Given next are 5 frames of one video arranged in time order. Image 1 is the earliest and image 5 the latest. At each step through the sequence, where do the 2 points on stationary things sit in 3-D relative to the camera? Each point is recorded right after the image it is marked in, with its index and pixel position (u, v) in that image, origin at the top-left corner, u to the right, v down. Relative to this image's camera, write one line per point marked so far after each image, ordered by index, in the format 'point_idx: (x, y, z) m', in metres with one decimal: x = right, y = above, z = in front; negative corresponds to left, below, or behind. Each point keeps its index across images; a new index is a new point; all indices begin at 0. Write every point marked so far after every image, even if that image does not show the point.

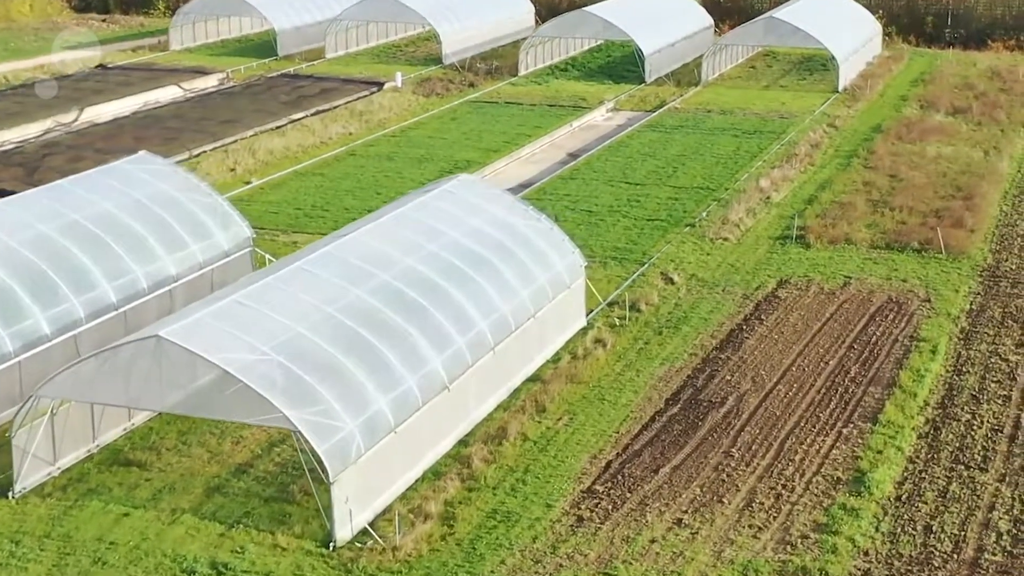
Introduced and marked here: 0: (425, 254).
0: (-0.7, +0.3, +13.1) m
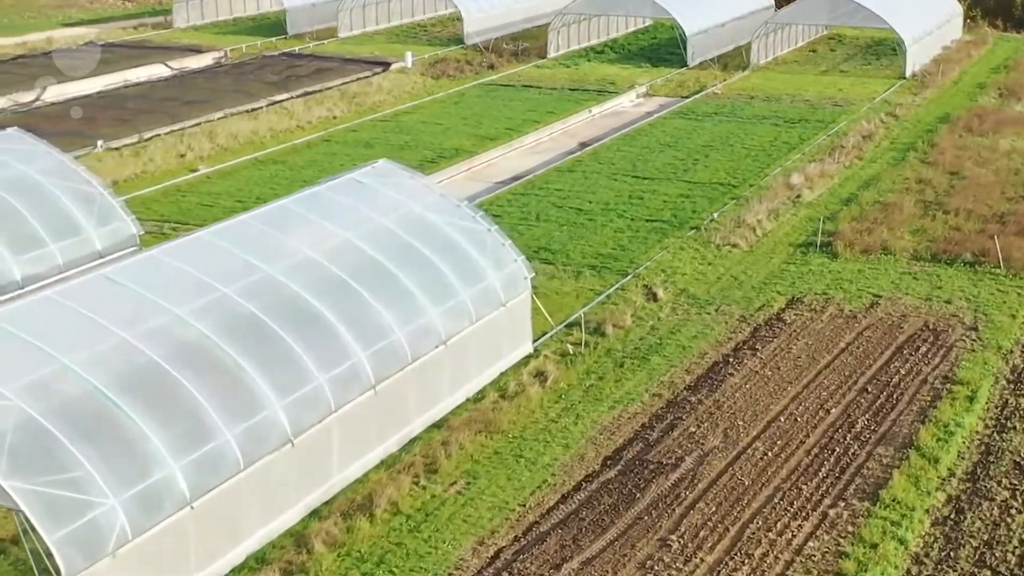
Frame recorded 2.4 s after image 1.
0: (-1.3, +0.2, +10.1) m
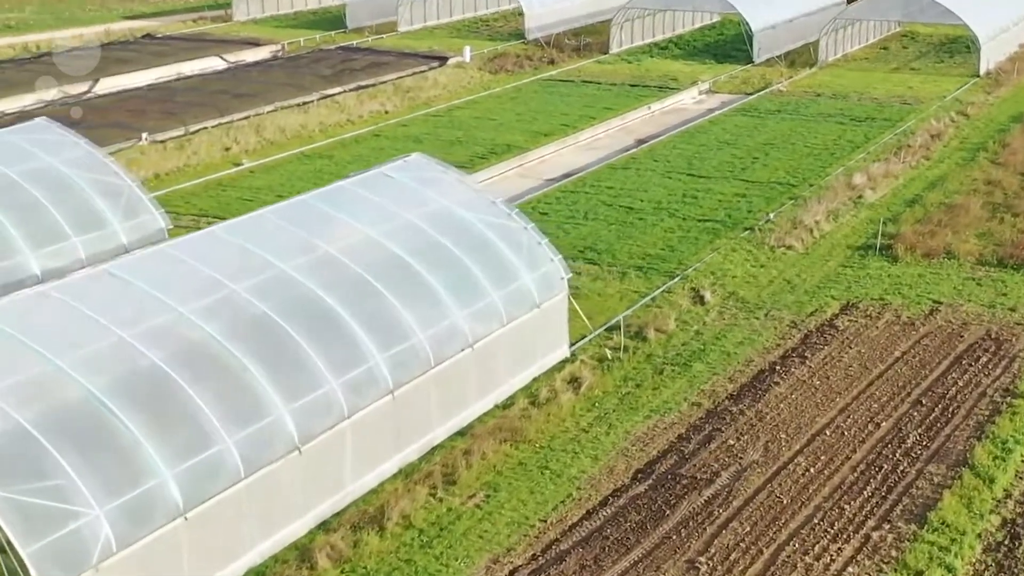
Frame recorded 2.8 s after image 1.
0: (-1.2, +0.2, +9.6) m
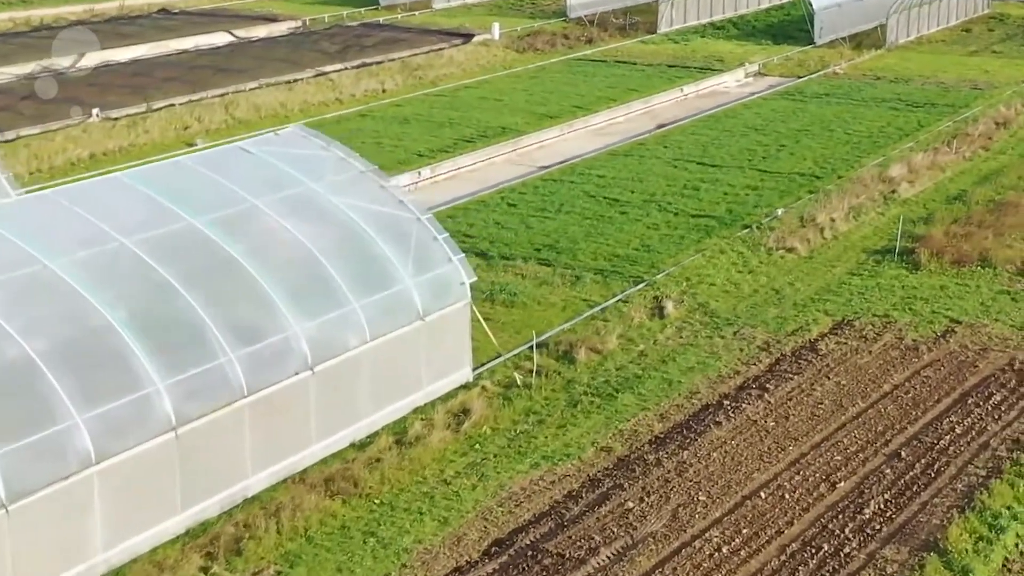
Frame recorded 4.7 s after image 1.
0: (-1.9, +0.2, +7.5) m
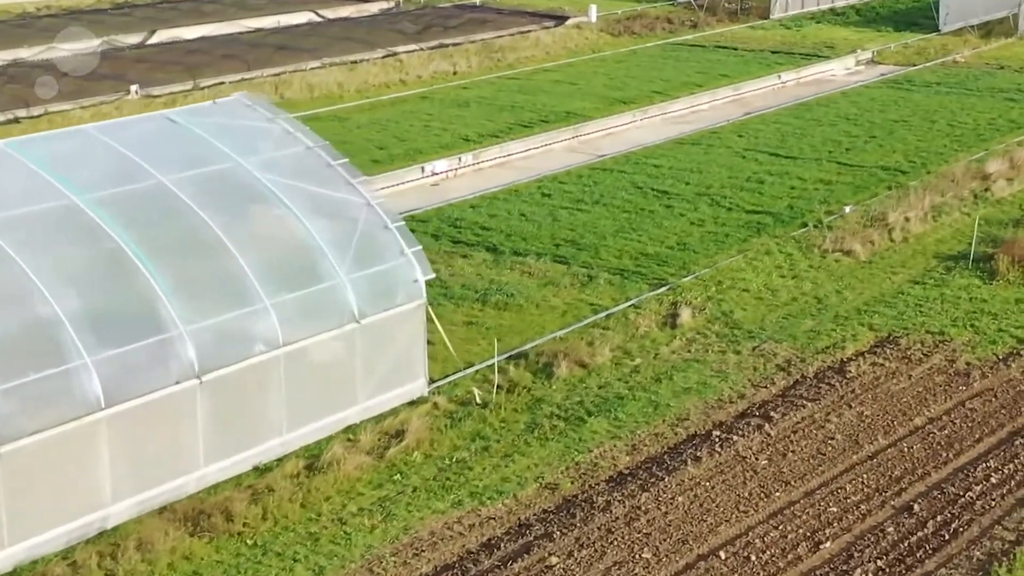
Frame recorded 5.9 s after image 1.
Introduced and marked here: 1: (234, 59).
0: (-2.2, +0.2, +6.3) m
1: (-2.9, +2.4, +16.9) m
